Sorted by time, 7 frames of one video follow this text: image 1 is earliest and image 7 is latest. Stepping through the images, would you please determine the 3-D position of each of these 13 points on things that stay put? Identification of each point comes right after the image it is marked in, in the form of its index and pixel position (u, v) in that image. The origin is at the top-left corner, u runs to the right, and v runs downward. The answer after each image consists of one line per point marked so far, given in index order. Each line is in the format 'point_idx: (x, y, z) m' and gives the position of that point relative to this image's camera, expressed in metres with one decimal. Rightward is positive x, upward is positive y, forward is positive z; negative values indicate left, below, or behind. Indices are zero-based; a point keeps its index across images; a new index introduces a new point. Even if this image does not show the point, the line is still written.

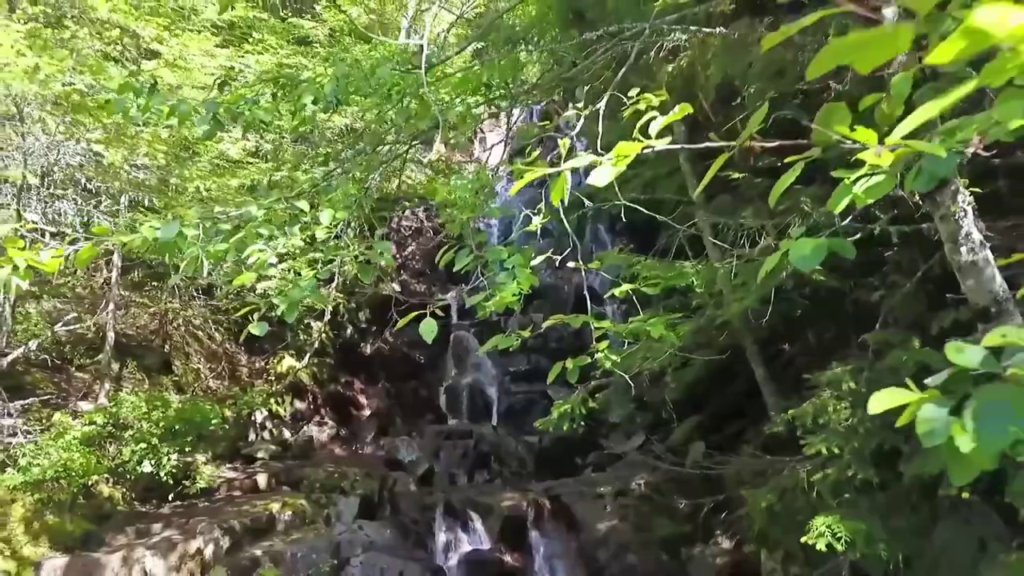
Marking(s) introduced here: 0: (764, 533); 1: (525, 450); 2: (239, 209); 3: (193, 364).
0: (+1.1, -1.0, +3.9) m
1: (+0.1, -1.1, +6.3) m
2: (-0.7, +0.2, +2.6) m
3: (-2.1, -0.5, +6.1) m
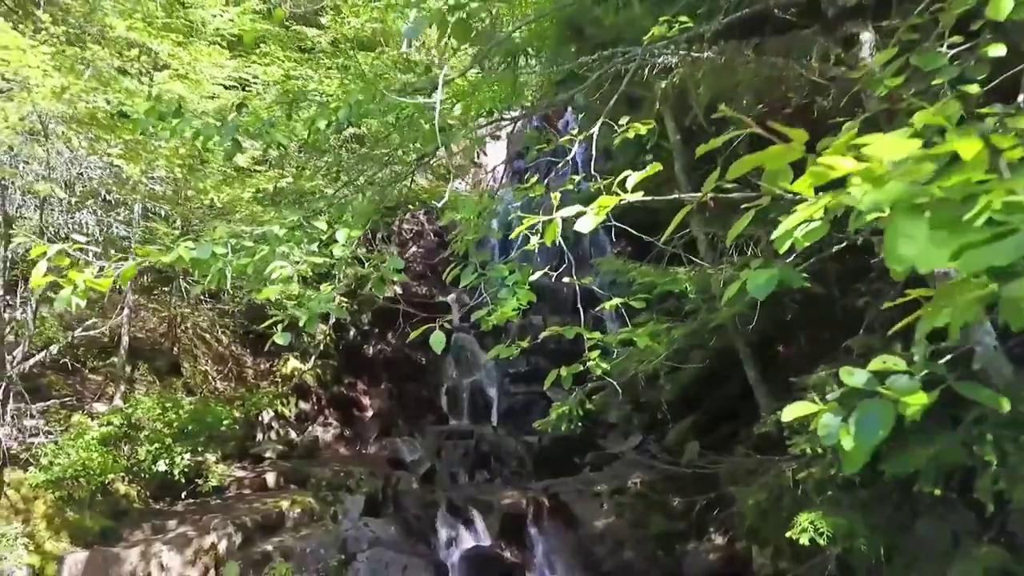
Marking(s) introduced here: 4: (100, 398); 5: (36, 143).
0: (+1.1, -1.1, +4.1) m
1: (+0.1, -1.1, +6.5) m
2: (-0.7, +0.1, +2.7) m
3: (-2.1, -0.5, +6.3) m
4: (-2.3, -0.6, +5.2) m
5: (-1.8, +0.5, +3.5) m
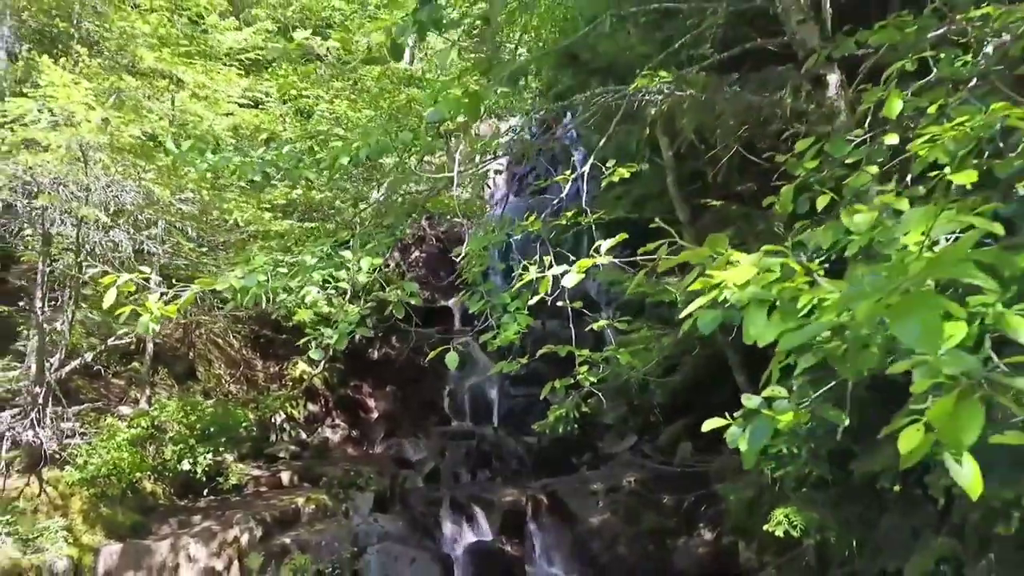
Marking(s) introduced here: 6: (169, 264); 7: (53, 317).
0: (+1.1, -1.1, +4.4) m
1: (+0.1, -1.2, +6.8) m
2: (-0.7, +0.1, +3.1) m
3: (-2.1, -0.6, +6.6) m
4: (-2.3, -0.7, +5.5) m
5: (-1.8, +0.5, +3.9) m
6: (-1.8, +0.1, +4.9) m
7: (-2.3, -0.2, +4.7) m
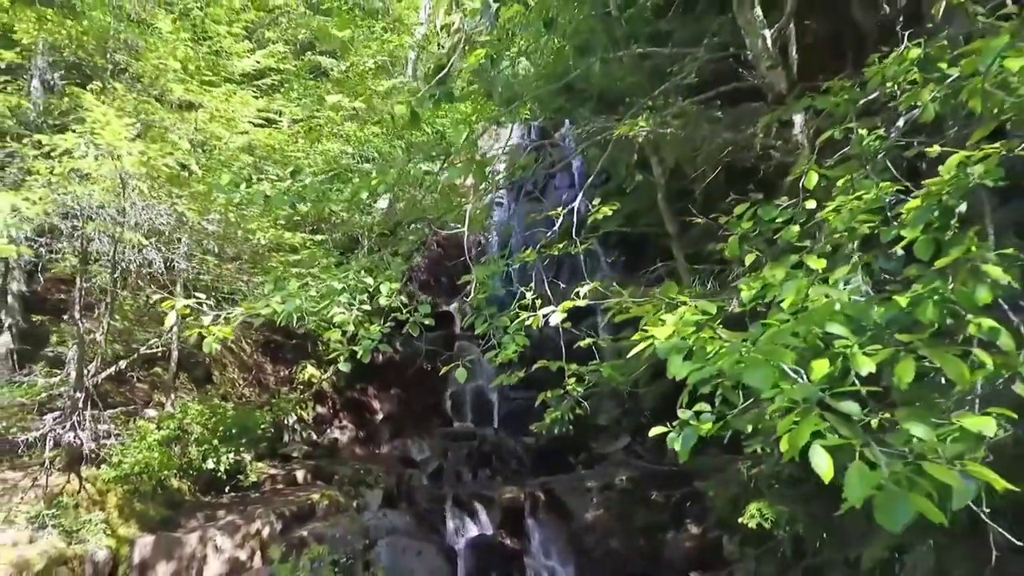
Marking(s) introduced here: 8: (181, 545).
0: (+1.1, -1.2, +4.8) m
1: (+0.1, -1.2, +7.2) m
2: (-0.7, 0.0, +3.5) m
3: (-2.1, -0.6, +7.0) m
4: (-2.3, -0.7, +5.9) m
5: (-1.8, +0.4, +4.3) m
6: (-1.8, +0.1, +5.3) m
7: (-2.3, -0.2, +5.1) m
8: (-1.6, -1.3, +4.6) m
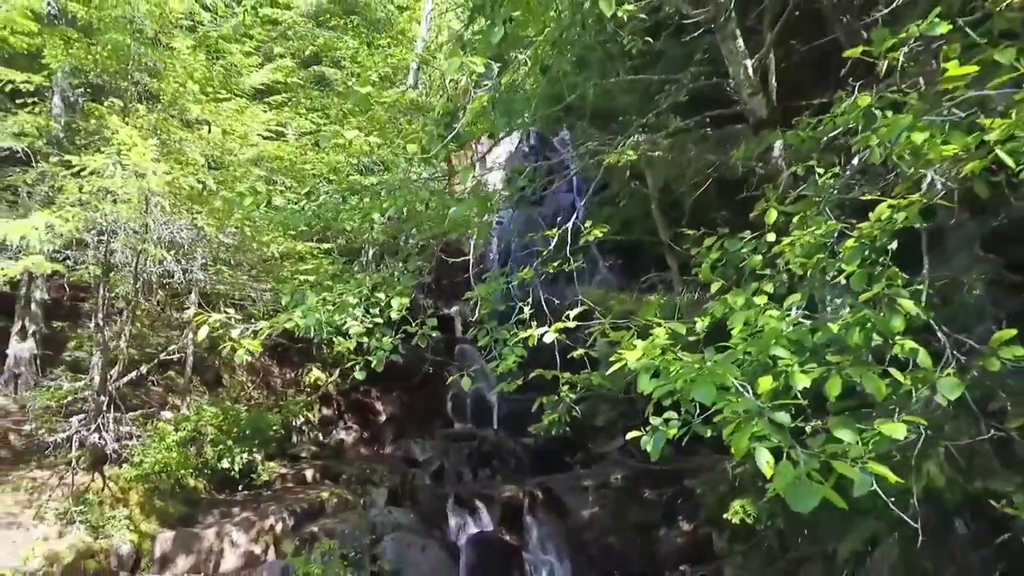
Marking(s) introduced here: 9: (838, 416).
0: (+1.1, -1.2, +5.1) m
1: (+0.1, -1.3, +7.5) m
2: (-0.7, 0.0, +3.7) m
3: (-2.1, -0.7, +7.3) m
4: (-2.3, -0.8, +6.2) m
5: (-1.8, +0.4, +4.5) m
6: (-1.8, 0.0, +5.5) m
7: (-2.3, -0.3, +5.4) m
8: (-1.6, -1.3, +4.9) m
9: (+0.5, -0.2, +1.5) m
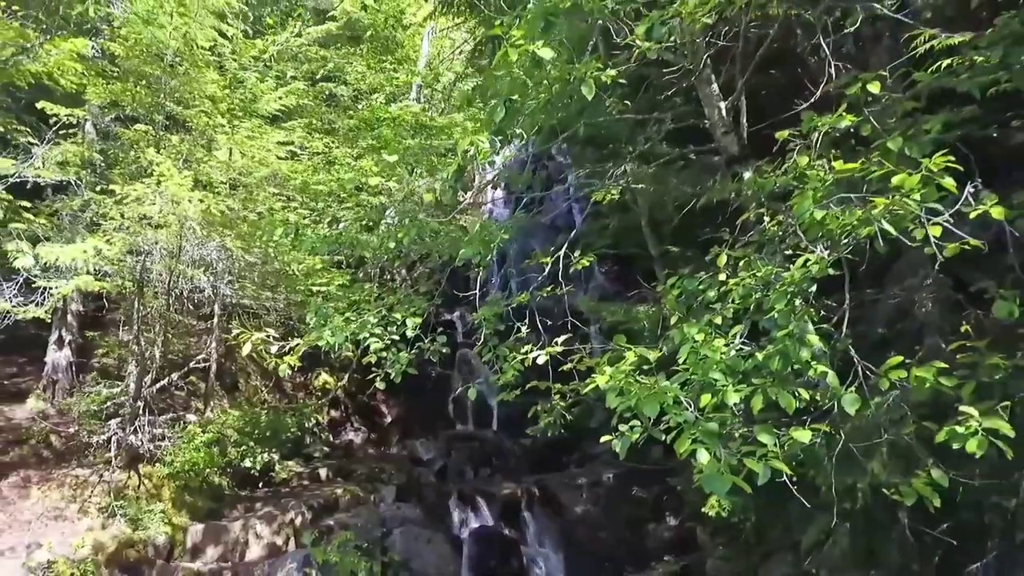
0: (+1.1, -1.3, +5.6) m
1: (+0.1, -1.4, +8.0) m
2: (-0.7, -0.1, +4.2) m
3: (-2.1, -0.8, +7.8) m
4: (-2.3, -0.9, +6.7) m
5: (-1.8, +0.3, +5.0) m
6: (-1.8, -0.1, +6.0) m
7: (-2.3, -0.4, +5.9) m
8: (-1.6, -1.4, +5.4) m
9: (+0.5, -0.3, +2.0) m
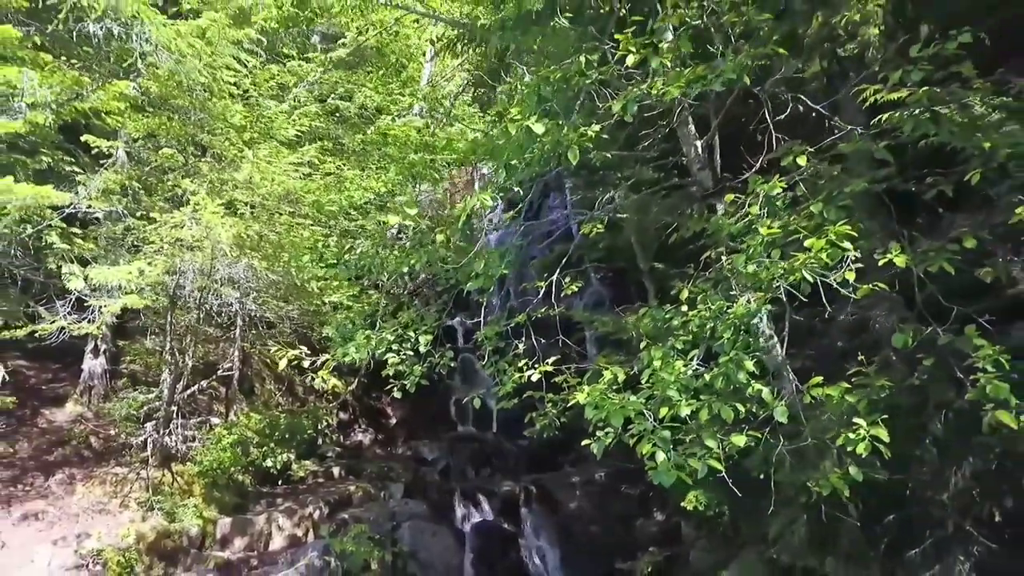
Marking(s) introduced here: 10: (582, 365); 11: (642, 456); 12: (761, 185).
0: (+1.1, -1.4, +6.2) m
1: (+0.1, -1.5, +8.6) m
2: (-0.7, -0.2, +4.8) m
3: (-2.1, -0.9, +8.3) m
4: (-2.3, -1.0, +7.3) m
5: (-1.8, +0.2, +5.6) m
6: (-1.8, -0.2, +6.6) m
7: (-2.3, -0.5, +6.4) m
8: (-1.6, -1.5, +5.9) m
9: (+0.5, -0.4, +2.6) m
10: (+0.4, -0.4, +4.6) m
11: (+0.3, -0.4, +2.5) m
12: (+0.8, +0.3, +3.0) m
